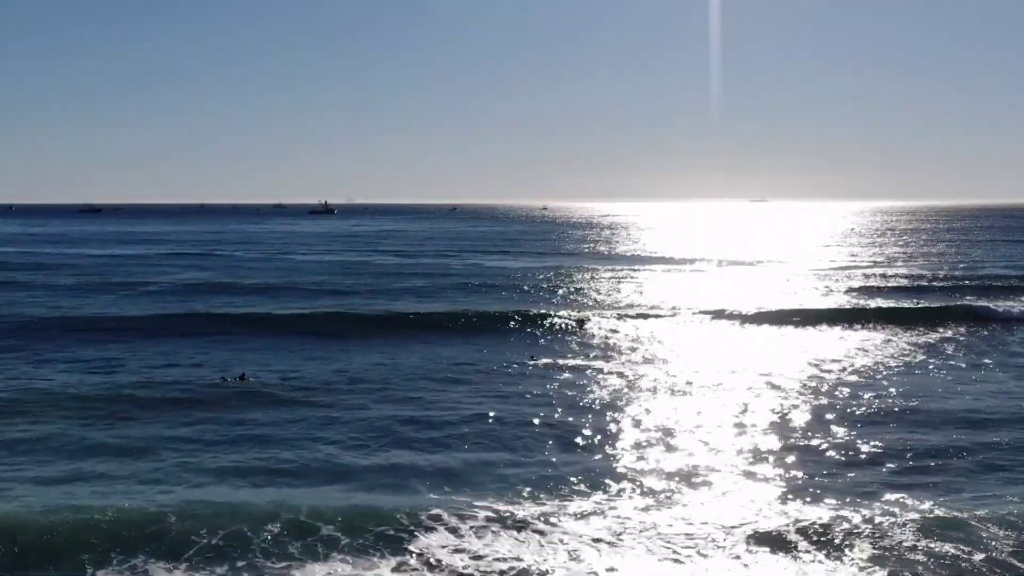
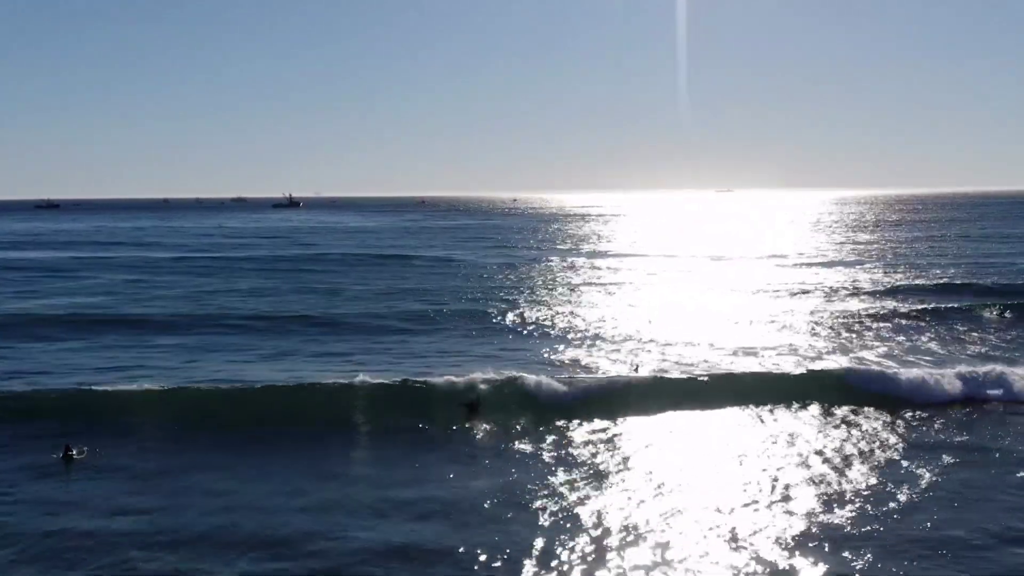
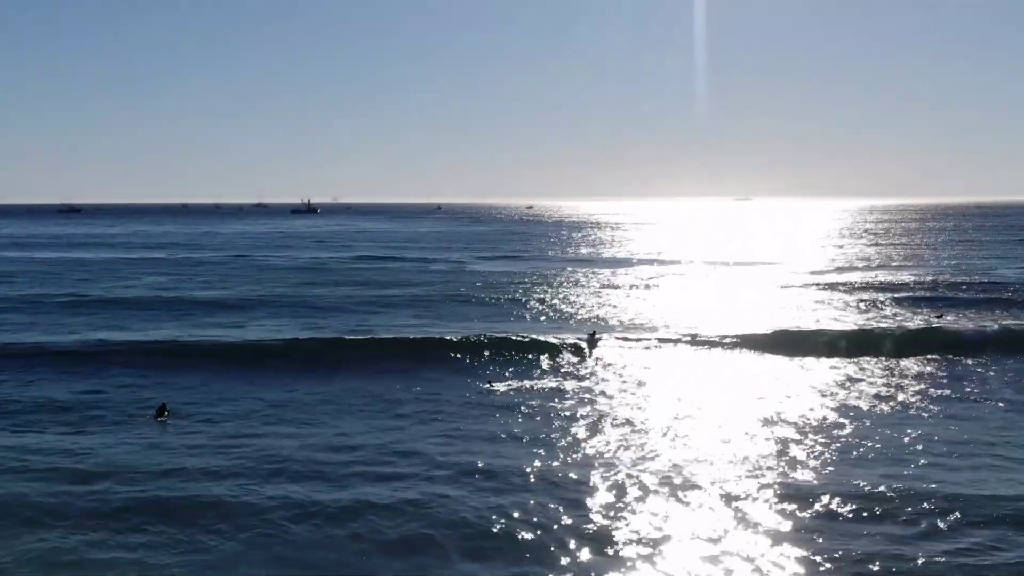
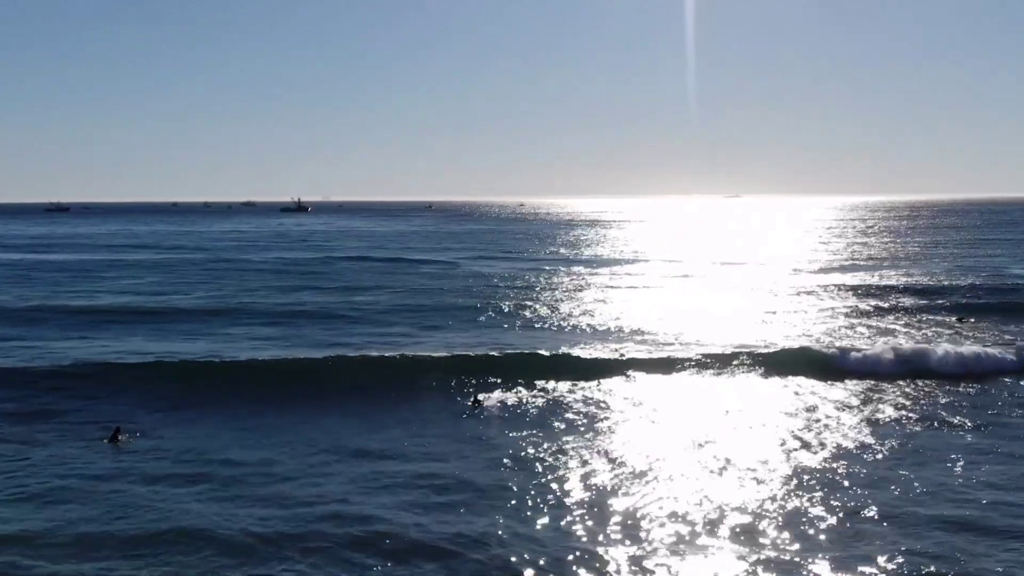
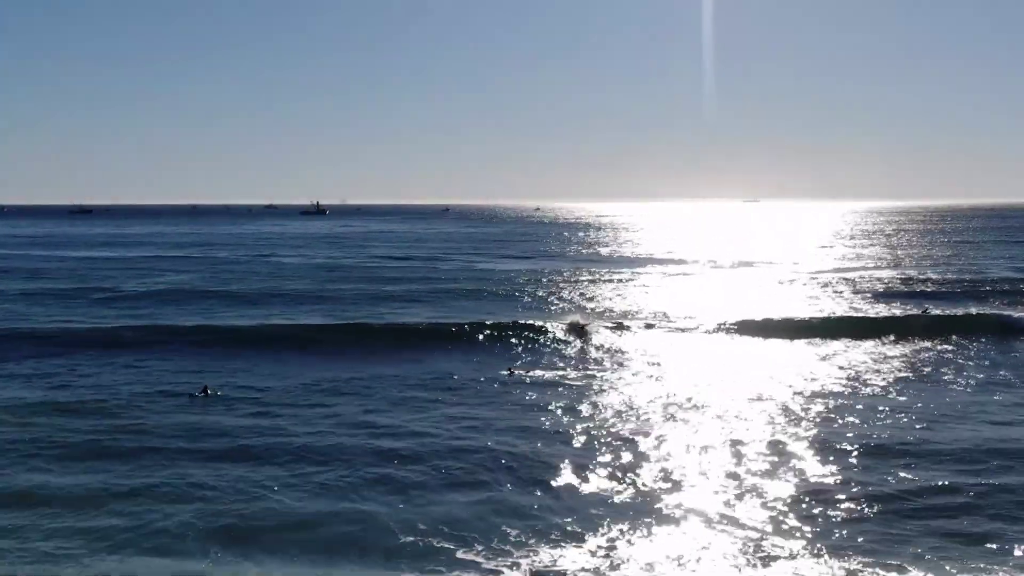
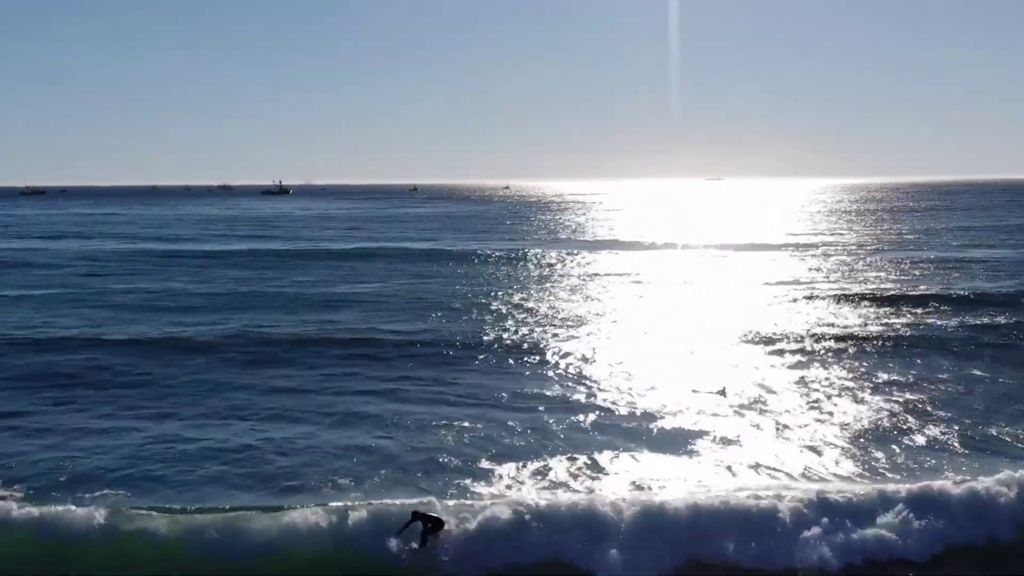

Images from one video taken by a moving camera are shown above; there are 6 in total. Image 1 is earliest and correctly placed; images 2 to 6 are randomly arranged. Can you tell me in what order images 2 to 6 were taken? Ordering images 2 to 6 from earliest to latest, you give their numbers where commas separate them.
5, 3, 4, 2, 6
